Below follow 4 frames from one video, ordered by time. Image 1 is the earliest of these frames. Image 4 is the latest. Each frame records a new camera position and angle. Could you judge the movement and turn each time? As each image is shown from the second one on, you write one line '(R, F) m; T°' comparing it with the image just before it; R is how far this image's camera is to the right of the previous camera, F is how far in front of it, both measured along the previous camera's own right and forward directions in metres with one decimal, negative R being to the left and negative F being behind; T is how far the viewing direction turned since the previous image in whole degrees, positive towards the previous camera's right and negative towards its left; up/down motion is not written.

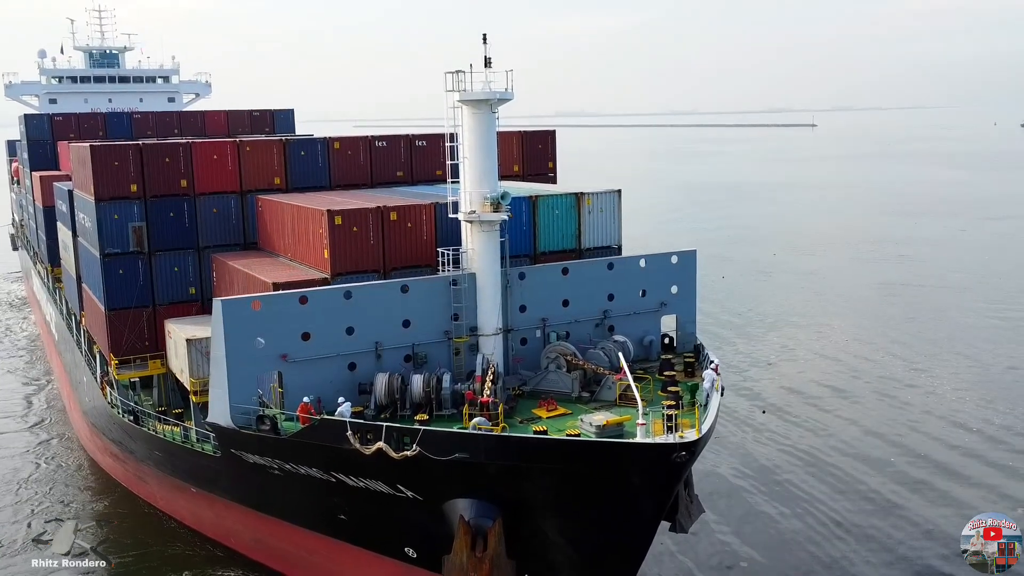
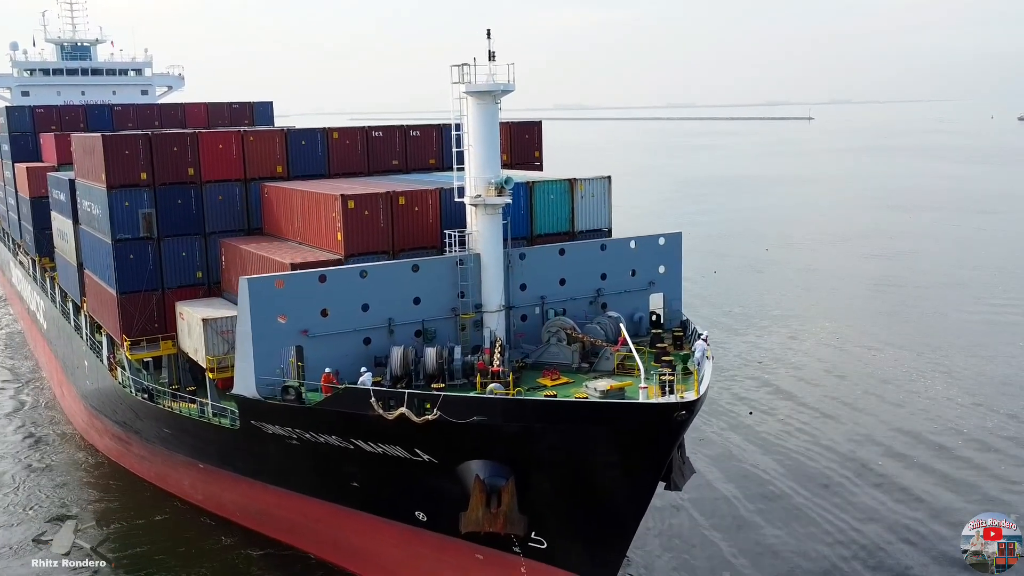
(-0.7, -1.0) m; +2°
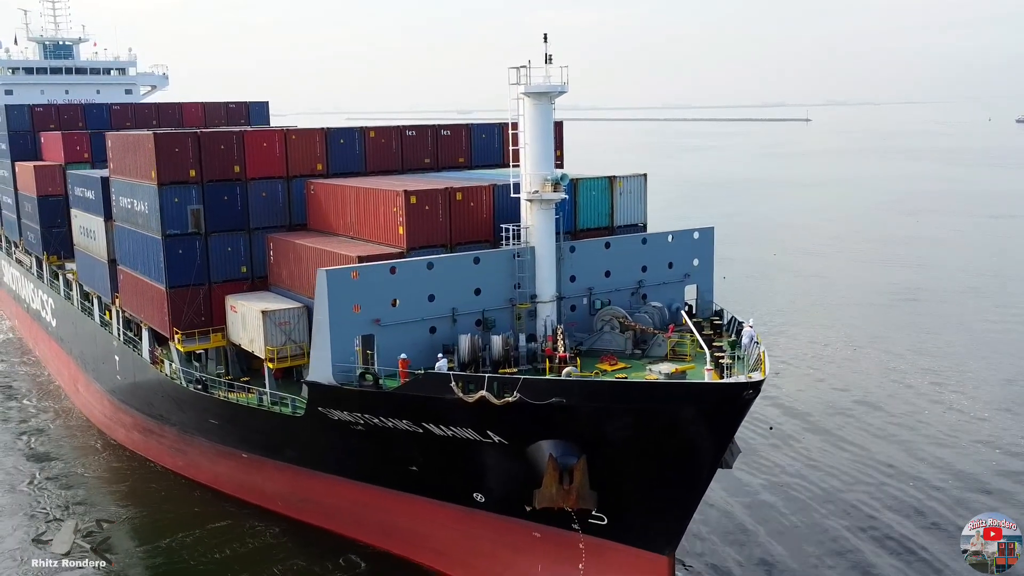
(-1.7, -0.8) m; +3°
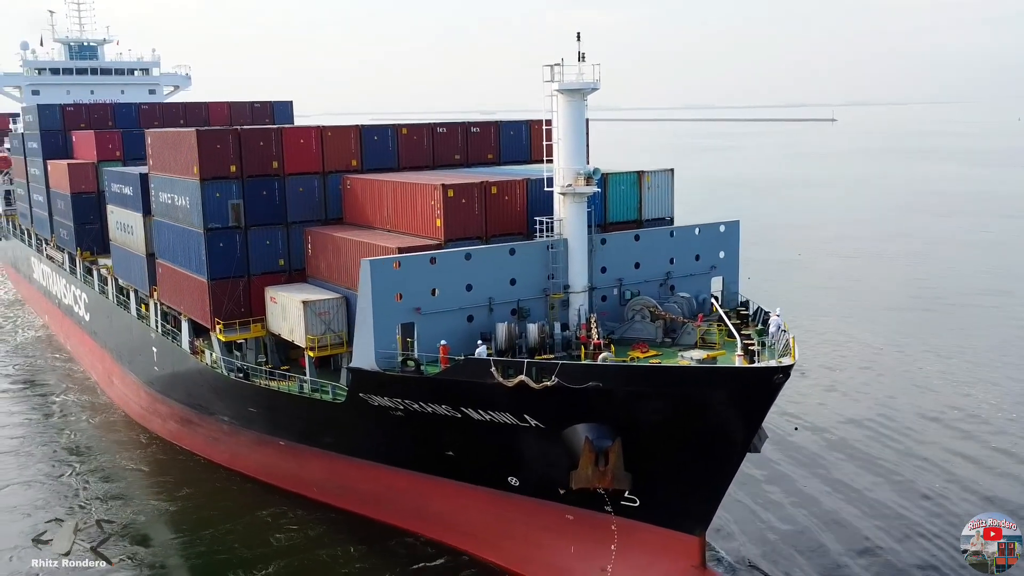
(-0.4, -0.6) m; -1°
